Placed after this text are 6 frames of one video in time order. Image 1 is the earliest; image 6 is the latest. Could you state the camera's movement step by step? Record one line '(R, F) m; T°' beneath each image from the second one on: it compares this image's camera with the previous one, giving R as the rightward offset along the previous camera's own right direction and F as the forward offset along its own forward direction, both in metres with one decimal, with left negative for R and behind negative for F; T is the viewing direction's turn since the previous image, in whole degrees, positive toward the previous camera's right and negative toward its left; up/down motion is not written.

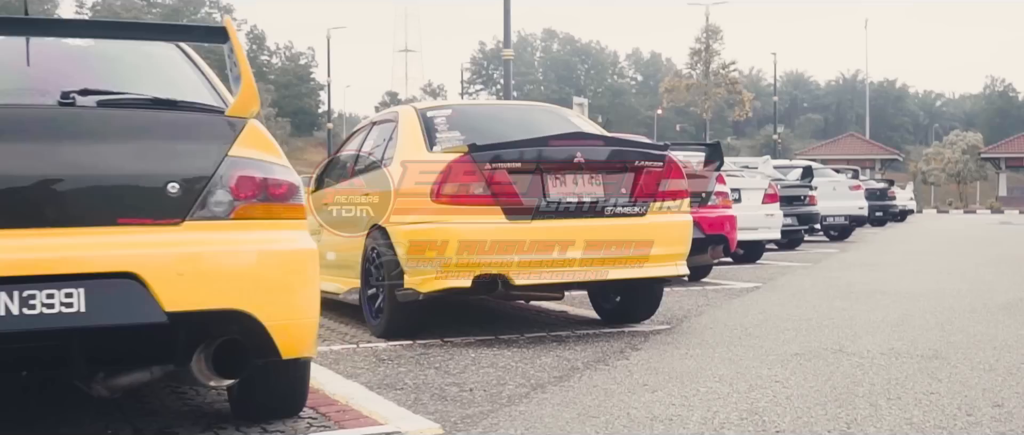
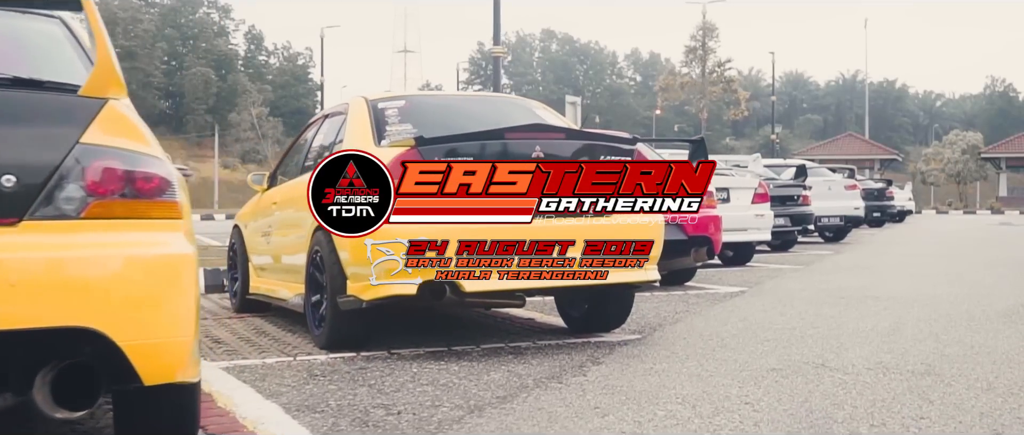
(+0.2, +0.5) m; 0°
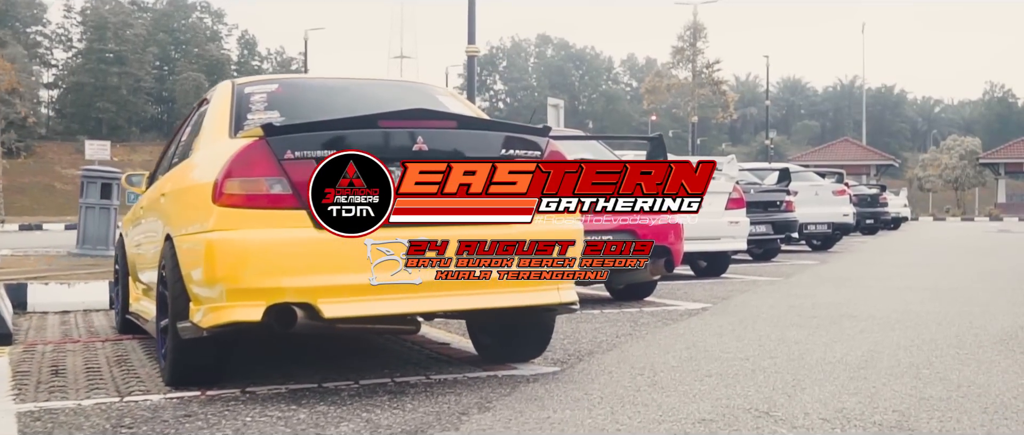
(+0.4, +1.1) m; 0°
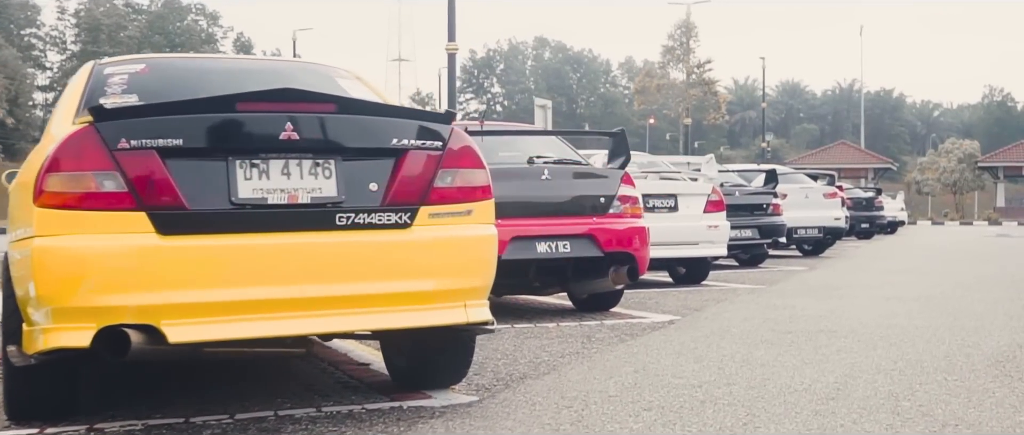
(+0.3, +0.8) m; 0°
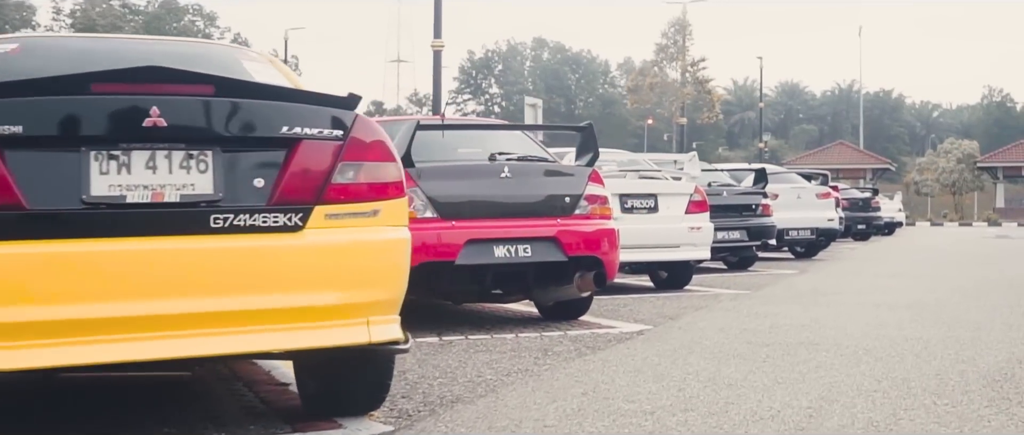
(+0.2, +0.6) m; 0°
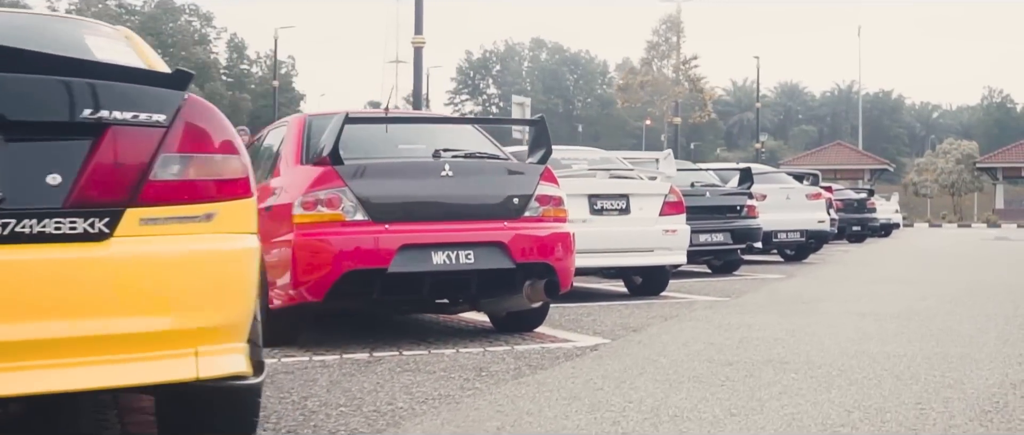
(+0.3, +0.7) m; 0°
